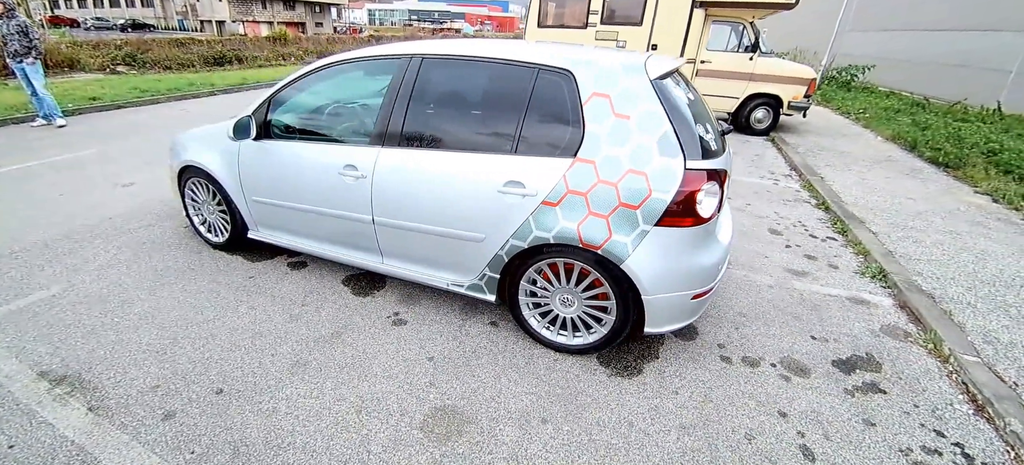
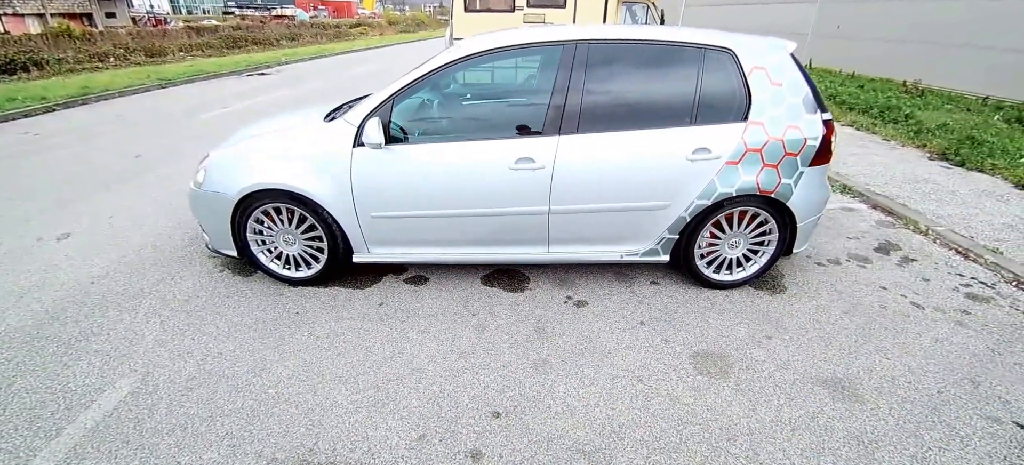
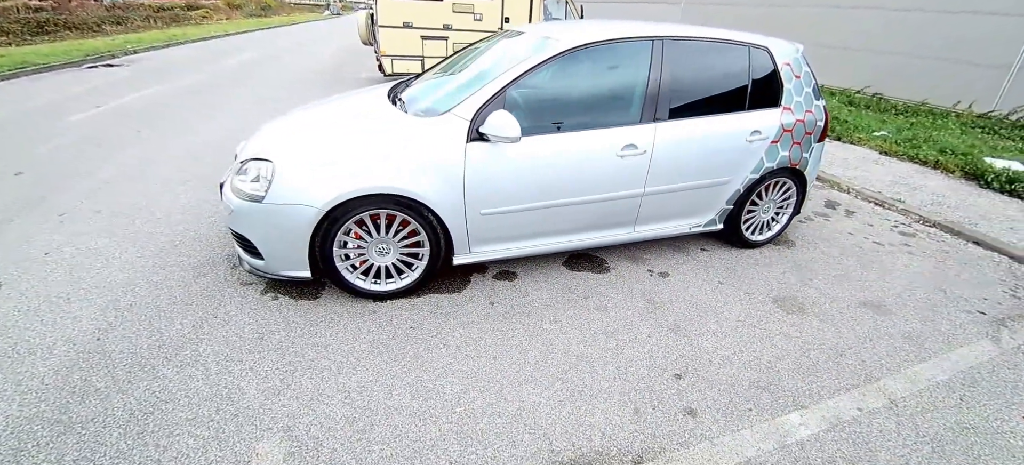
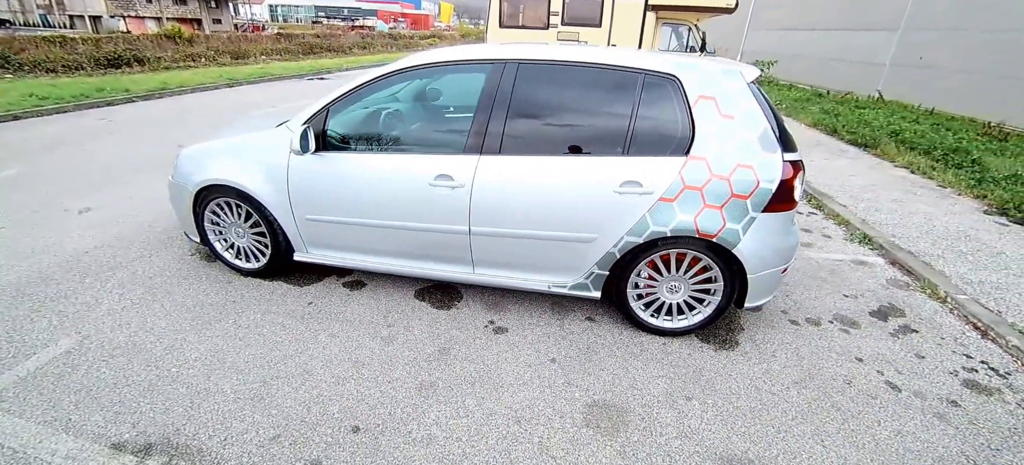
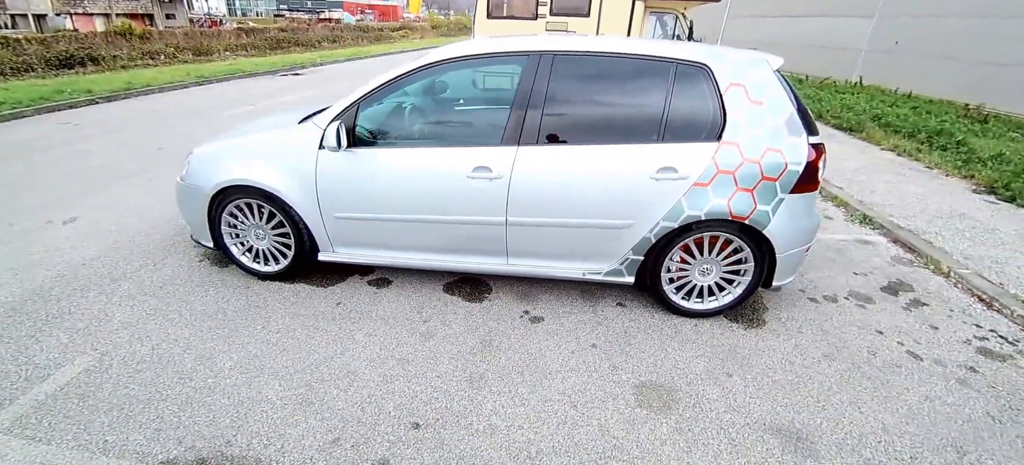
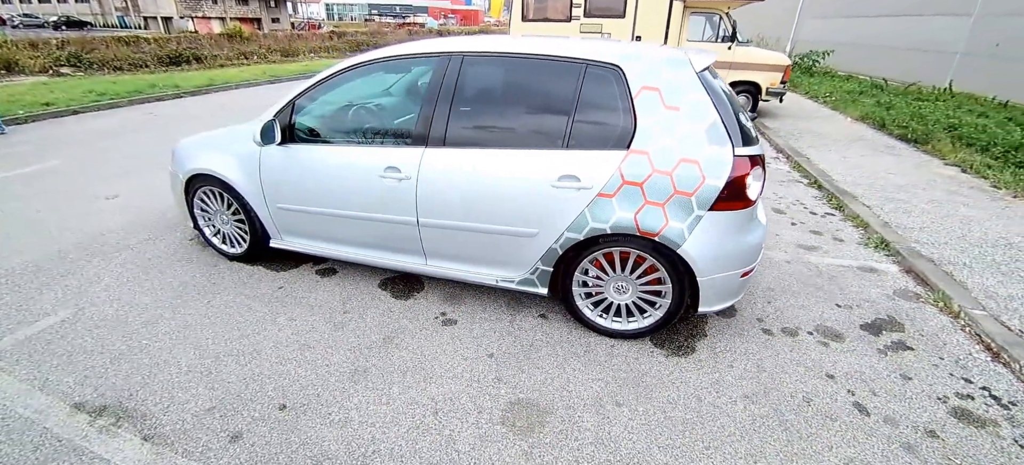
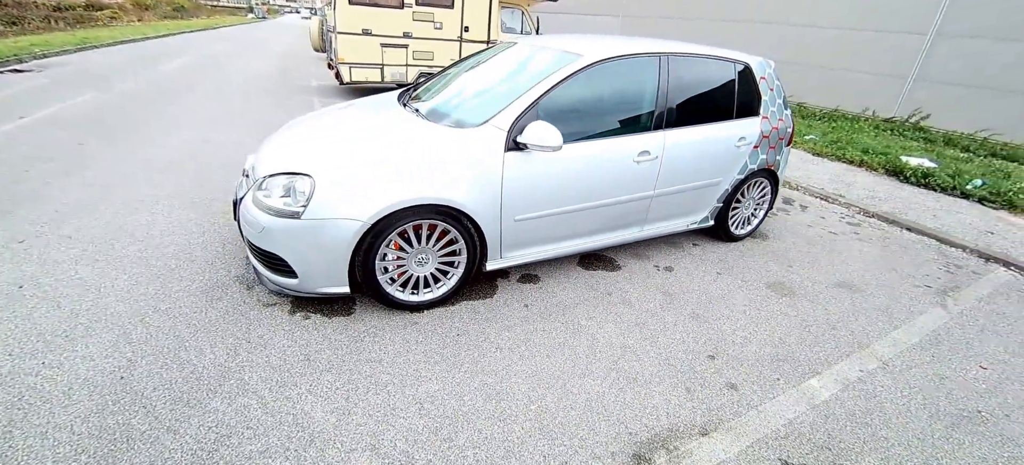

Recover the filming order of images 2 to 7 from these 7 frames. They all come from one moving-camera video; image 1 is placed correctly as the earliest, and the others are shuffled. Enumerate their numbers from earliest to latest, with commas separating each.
6, 4, 5, 2, 3, 7
